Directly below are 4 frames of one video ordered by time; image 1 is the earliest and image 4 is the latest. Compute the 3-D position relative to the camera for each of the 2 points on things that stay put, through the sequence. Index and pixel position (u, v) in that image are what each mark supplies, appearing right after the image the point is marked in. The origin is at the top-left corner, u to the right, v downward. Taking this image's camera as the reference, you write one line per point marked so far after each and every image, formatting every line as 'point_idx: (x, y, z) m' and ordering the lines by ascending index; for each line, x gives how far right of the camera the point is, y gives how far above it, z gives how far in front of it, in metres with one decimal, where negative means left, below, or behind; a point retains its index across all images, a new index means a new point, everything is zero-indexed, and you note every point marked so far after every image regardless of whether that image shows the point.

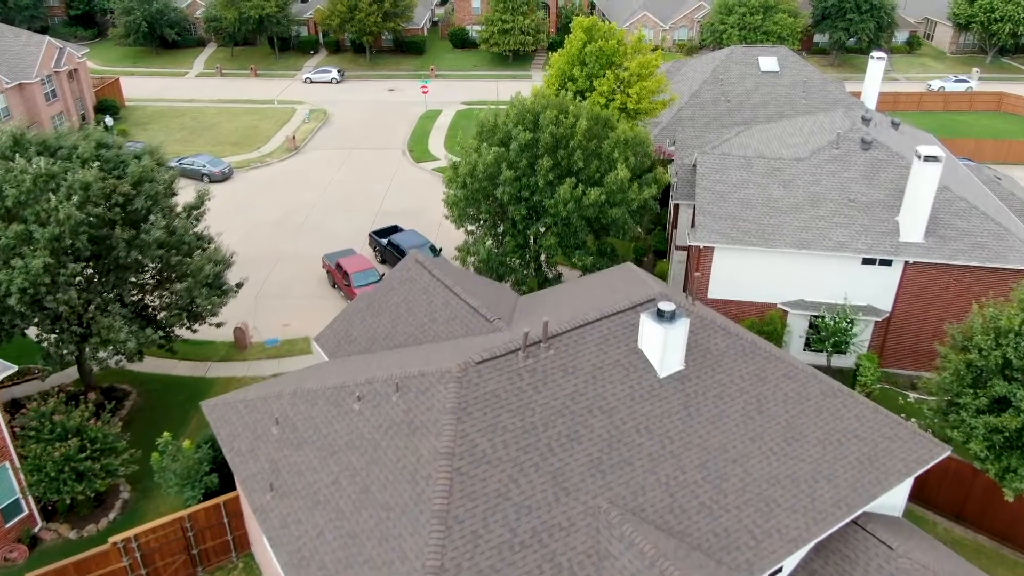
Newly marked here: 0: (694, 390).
0: (+3.6, -2.1, +15.5) m
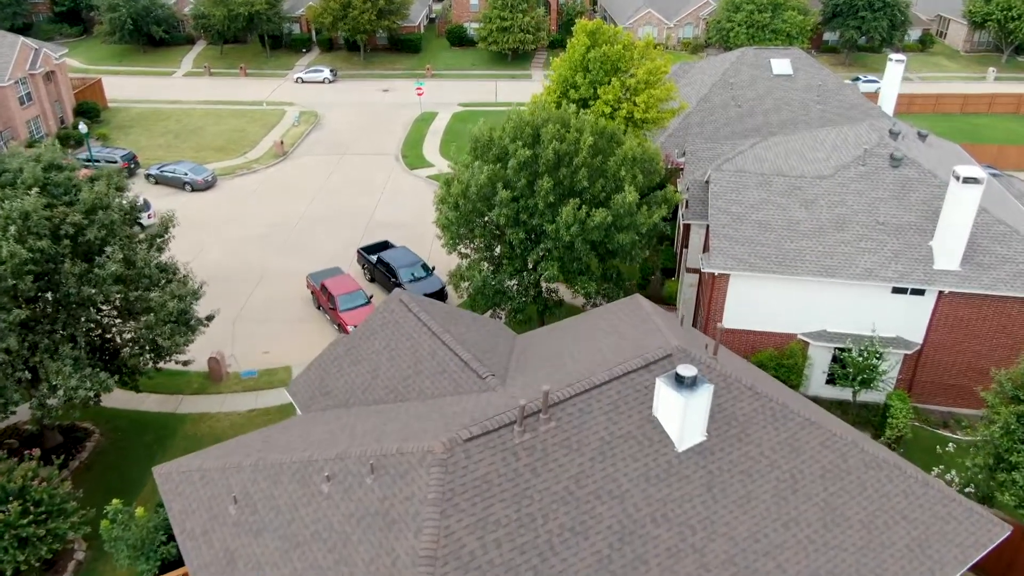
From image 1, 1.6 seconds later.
0: (+3.6, -3.1, +13.3) m
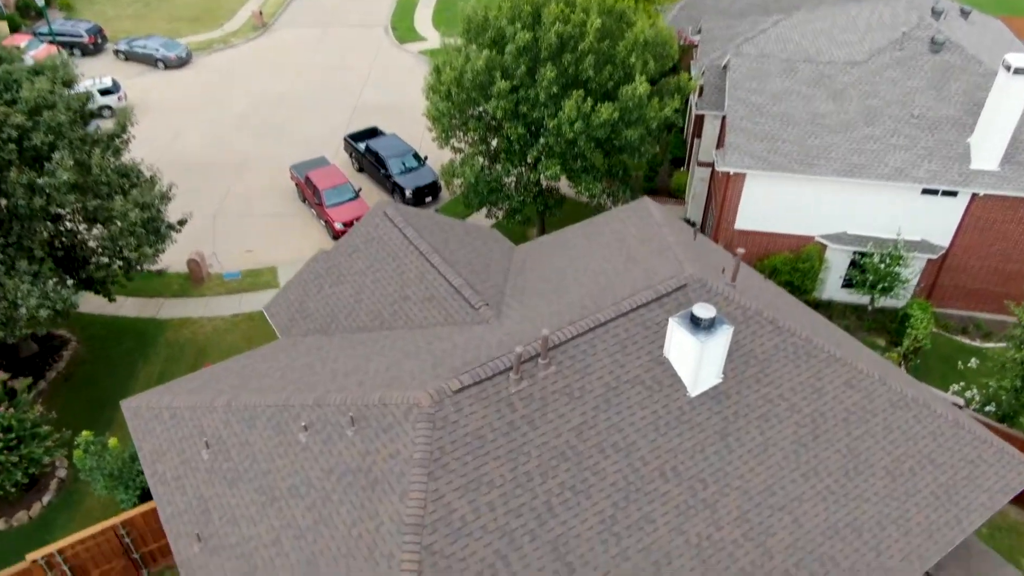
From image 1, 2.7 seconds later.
0: (+3.5, -2.0, +12.2) m
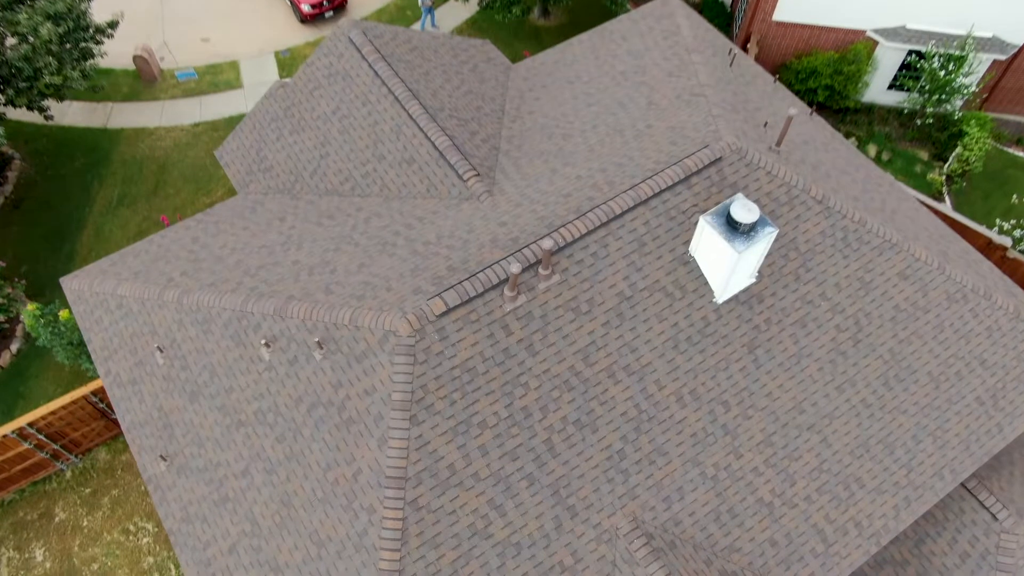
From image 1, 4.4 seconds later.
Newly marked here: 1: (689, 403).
0: (+3.4, -0.4, +10.4) m
1: (+2.3, -1.5, +10.0) m
